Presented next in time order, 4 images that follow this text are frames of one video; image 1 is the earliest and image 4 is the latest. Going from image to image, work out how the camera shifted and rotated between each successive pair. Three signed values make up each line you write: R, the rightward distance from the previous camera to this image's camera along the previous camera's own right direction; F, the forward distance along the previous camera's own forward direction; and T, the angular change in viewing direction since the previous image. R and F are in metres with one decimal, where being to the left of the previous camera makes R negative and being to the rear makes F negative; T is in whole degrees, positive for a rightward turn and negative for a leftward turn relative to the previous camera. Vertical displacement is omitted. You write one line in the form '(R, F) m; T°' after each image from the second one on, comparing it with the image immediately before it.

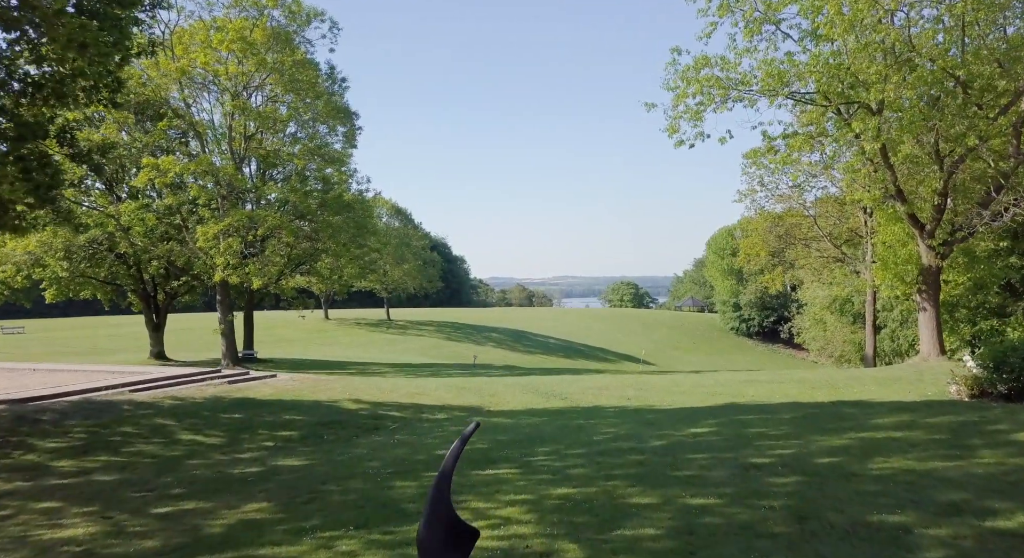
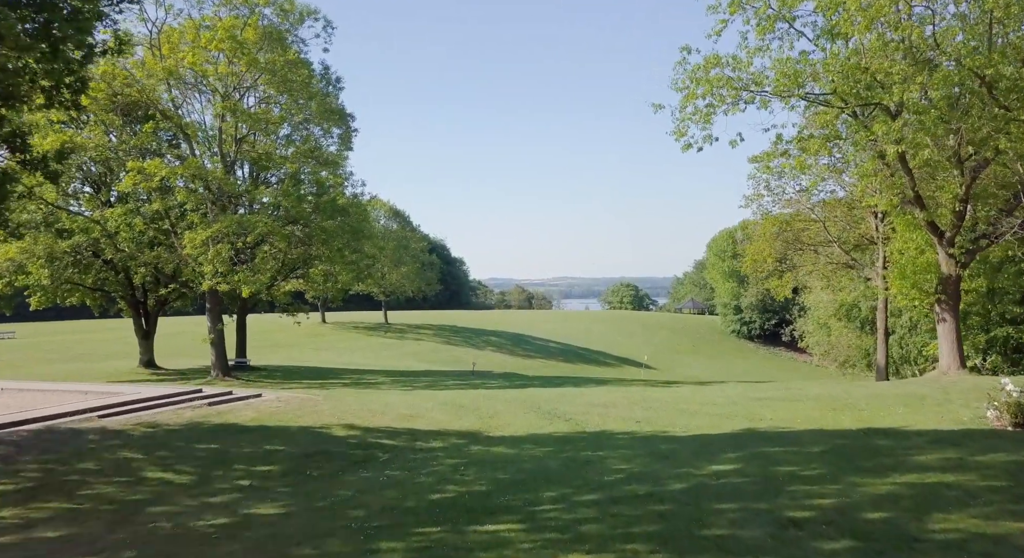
(0.0, +1.0) m; 0°
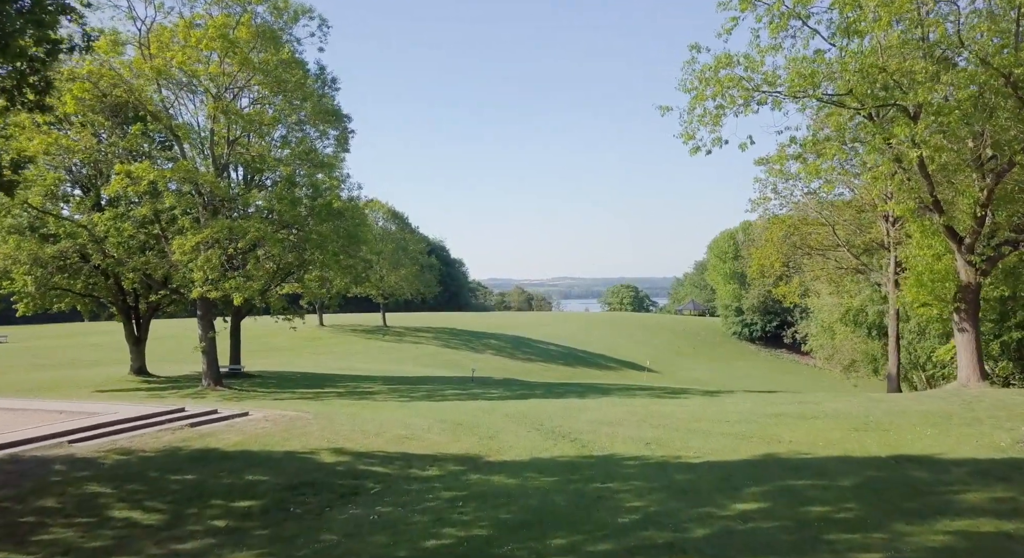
(0.0, +0.9) m; 0°
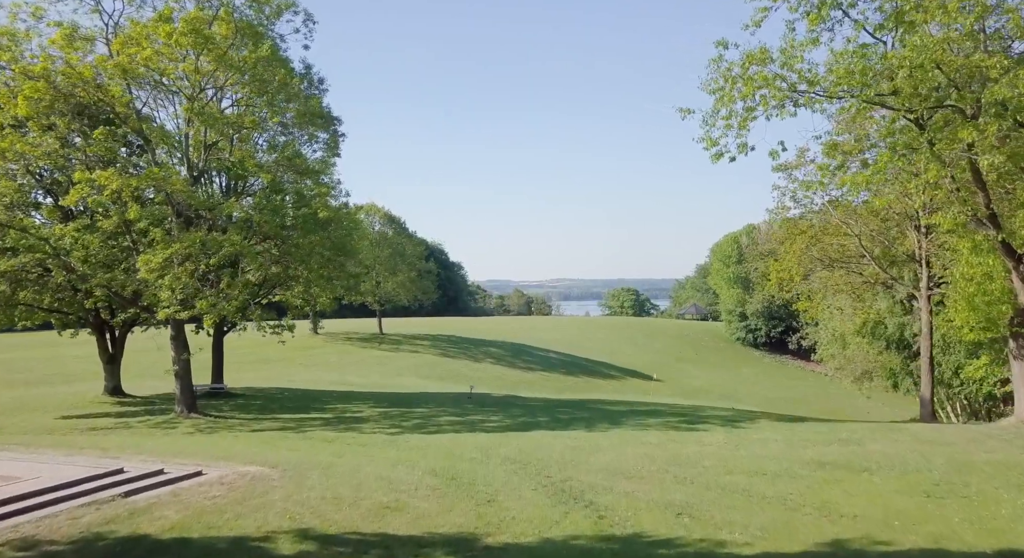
(-0.1, +2.3) m; 0°
